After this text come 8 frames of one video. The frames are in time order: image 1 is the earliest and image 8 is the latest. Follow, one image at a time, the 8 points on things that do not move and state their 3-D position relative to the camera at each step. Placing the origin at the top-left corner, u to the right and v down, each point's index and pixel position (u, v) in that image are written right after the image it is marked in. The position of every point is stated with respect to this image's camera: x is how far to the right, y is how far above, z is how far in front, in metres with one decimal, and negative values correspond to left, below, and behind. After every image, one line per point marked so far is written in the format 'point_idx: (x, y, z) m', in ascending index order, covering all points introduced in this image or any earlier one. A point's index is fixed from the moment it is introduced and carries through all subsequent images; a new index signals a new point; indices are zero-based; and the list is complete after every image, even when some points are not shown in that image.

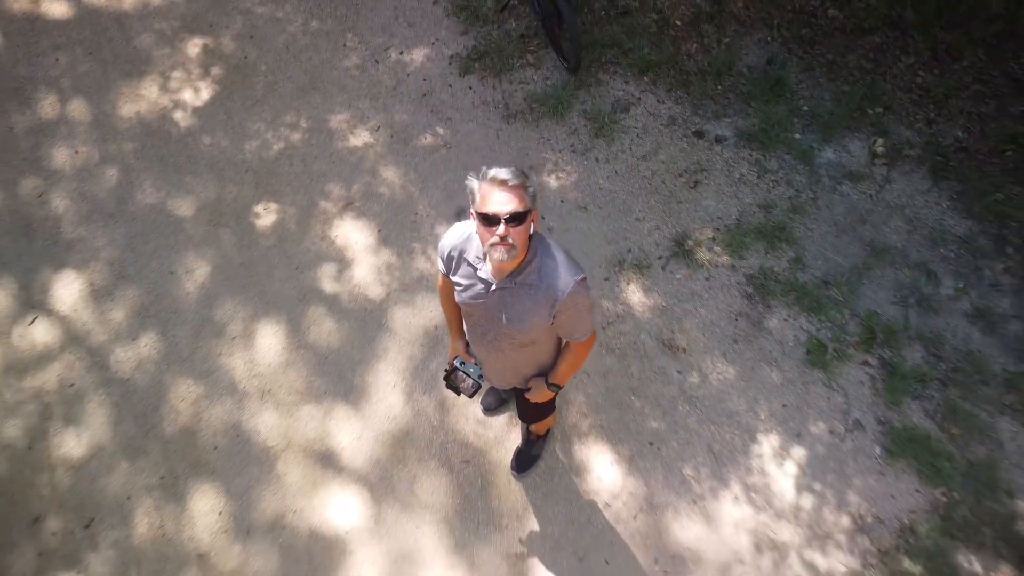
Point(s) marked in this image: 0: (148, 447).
0: (-1.5, -0.6, +3.2) m
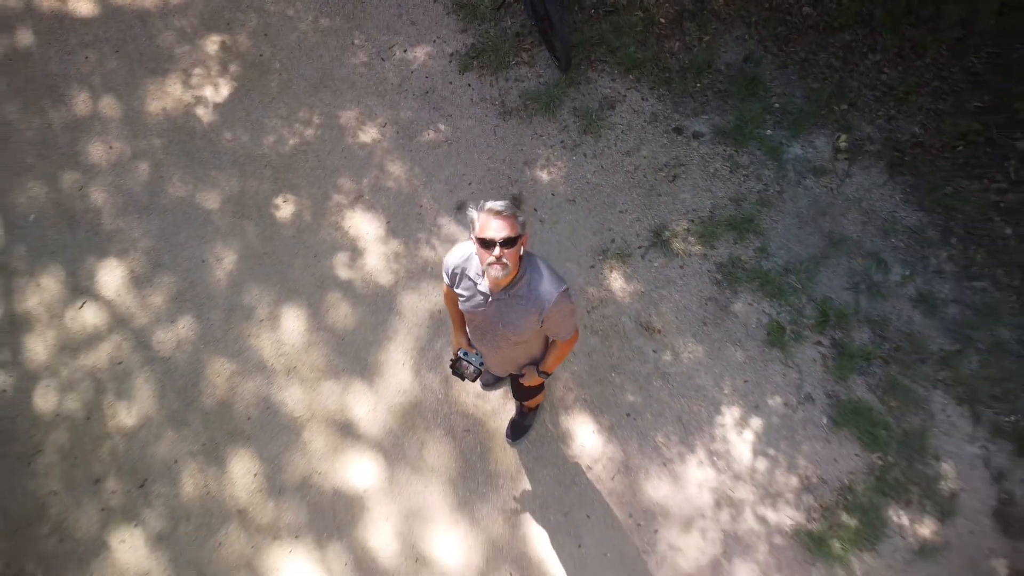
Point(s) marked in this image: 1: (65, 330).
0: (-1.5, -0.6, +3.7) m
1: (-2.2, -0.2, +3.9) m
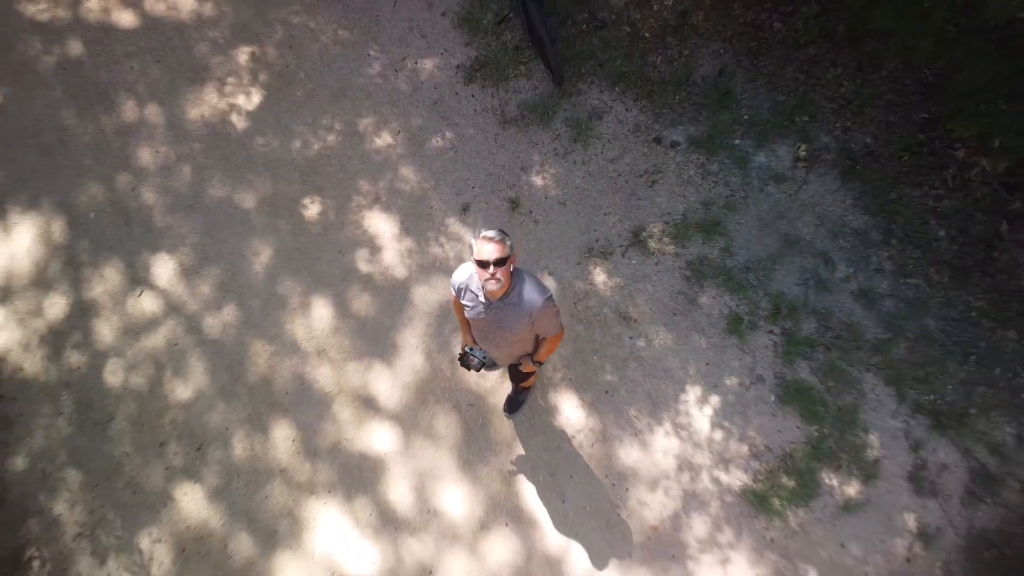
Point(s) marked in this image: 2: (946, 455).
0: (-1.5, -0.6, +4.4) m
1: (-2.2, -0.2, +4.6) m
2: (+2.3, -0.9, +4.2) m
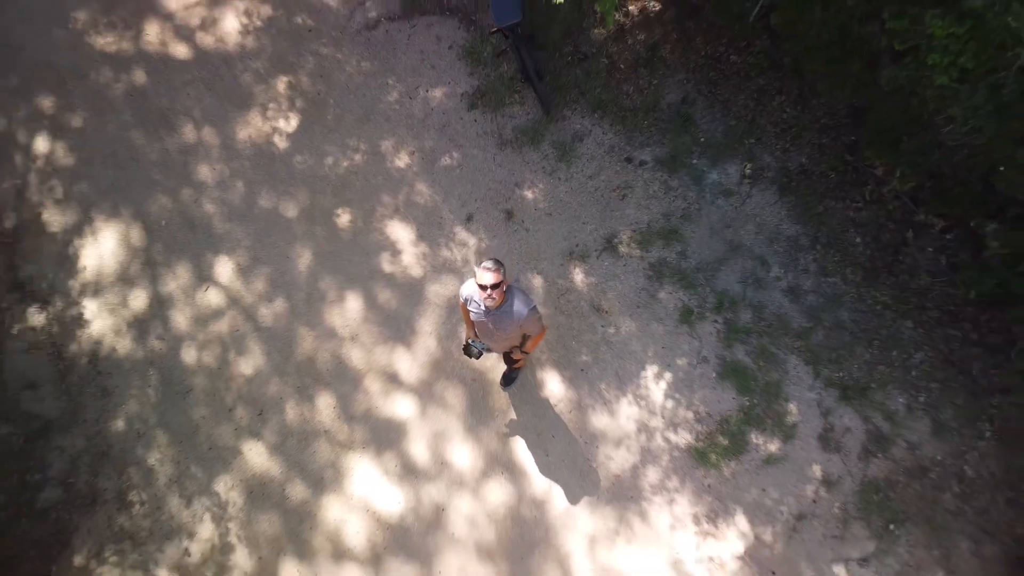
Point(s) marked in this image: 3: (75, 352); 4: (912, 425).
0: (-1.6, -0.6, +5.6) m
1: (-2.2, -0.1, +5.7) m
2: (+2.3, -0.9, +5.4) m
3: (-3.0, -0.4, +5.6) m
4: (+2.7, -0.9, +5.3) m
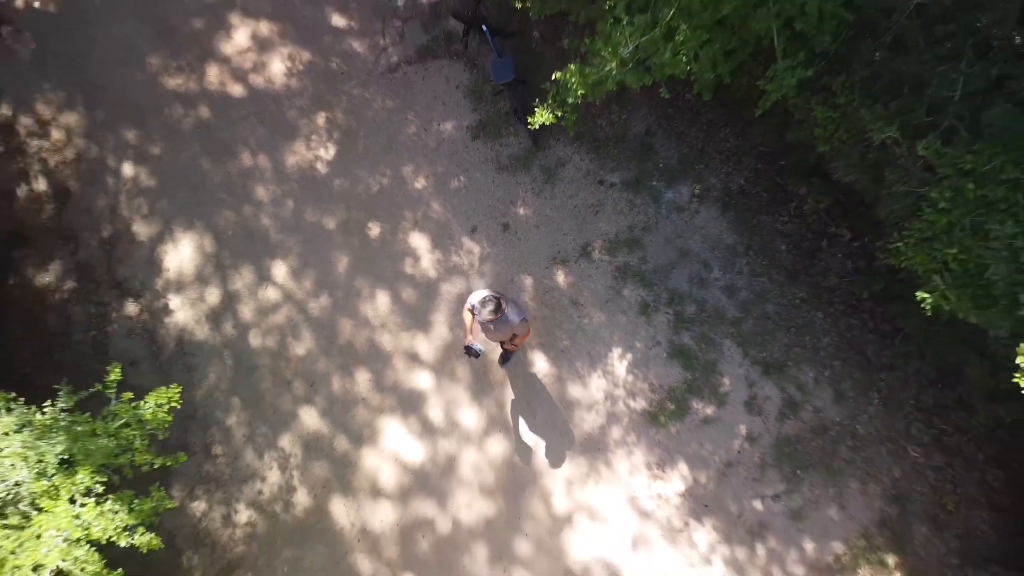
0: (-1.6, -0.6, +7.1) m
1: (-2.3, -0.1, +7.2) m
2: (+2.2, -0.9, +6.9) m
3: (-3.1, -0.4, +7.1) m
4: (+2.7, -0.9, +6.9) m
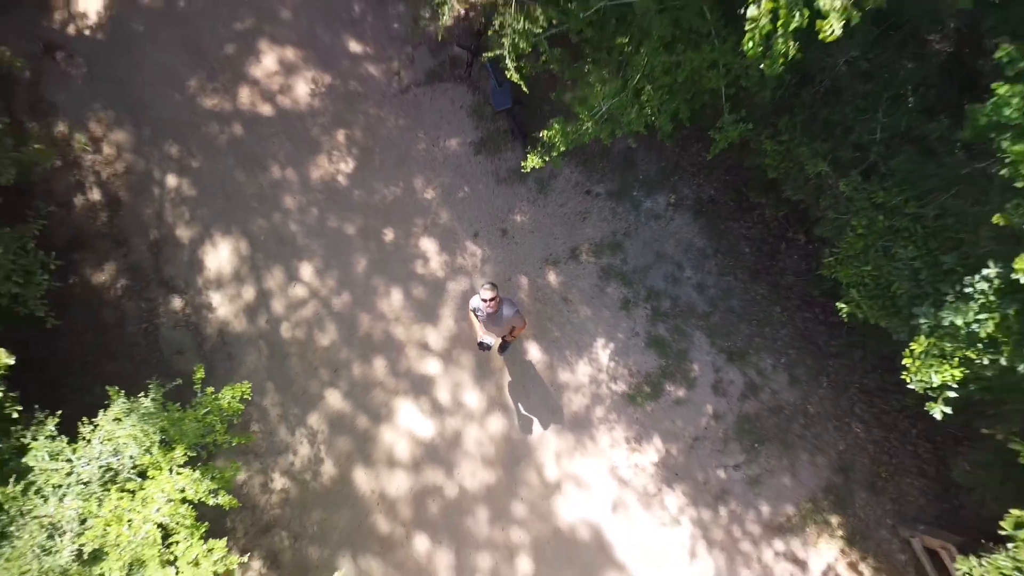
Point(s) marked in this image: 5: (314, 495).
0: (-1.6, -0.5, +8.2) m
1: (-2.3, -0.1, +8.3) m
2: (+2.2, -0.9, +8.0) m
3: (-3.1, -0.4, +8.2) m
4: (+2.6, -0.9, +8.0) m
5: (-1.9, -2.0, +7.8) m
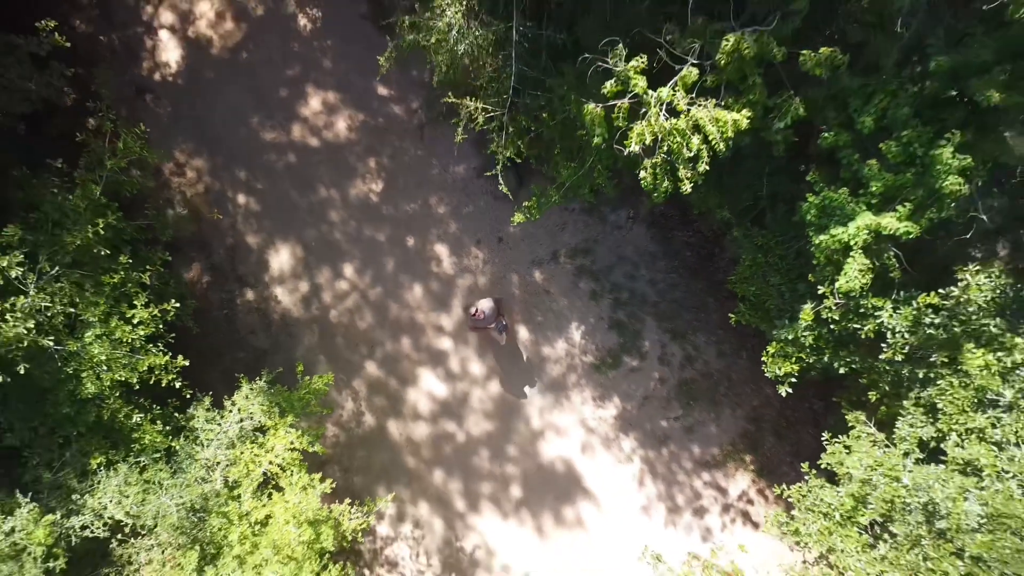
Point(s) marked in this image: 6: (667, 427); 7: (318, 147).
0: (-1.7, -0.5, +10.7) m
1: (-2.4, 0.0, +10.8) m
2: (+2.1, -0.8, +10.6) m
3: (-3.2, -0.3, +10.7) m
4: (+2.6, -0.8, +10.5) m
5: (-2.0, -1.9, +10.4) m
6: (+2.0, -1.8, +10.4) m
7: (-2.7, +1.9, +10.9) m
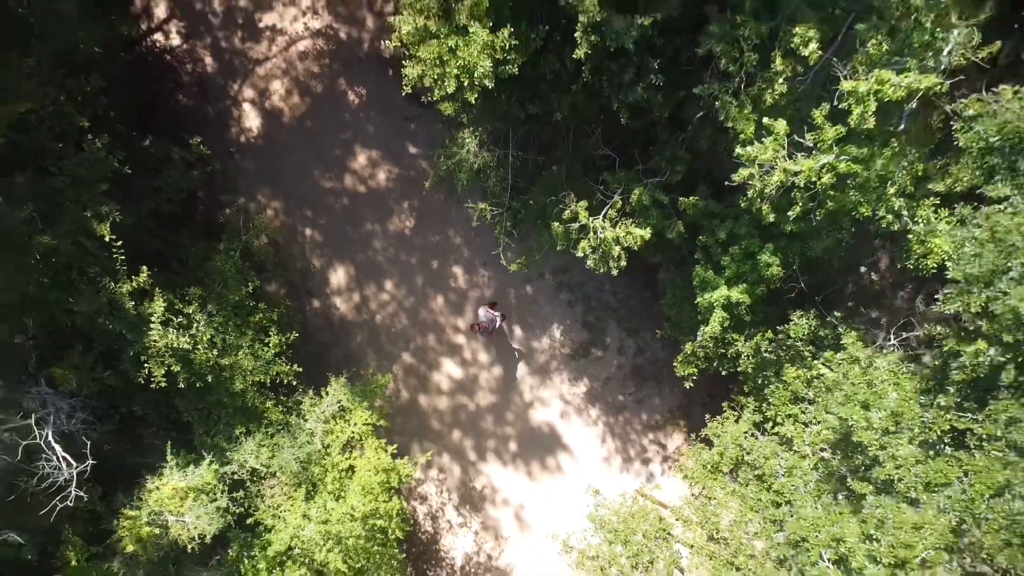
0: (-1.7, -0.7, +14.5) m
1: (-2.4, -0.2, +14.5) m
2: (+2.1, -1.0, +14.4) m
3: (-3.2, -0.5, +14.5) m
4: (+2.5, -1.0, +14.4) m
5: (-2.0, -2.2, +14.3) m
6: (+1.9, -2.0, +14.3) m
7: (-2.7, +1.8, +14.6) m
